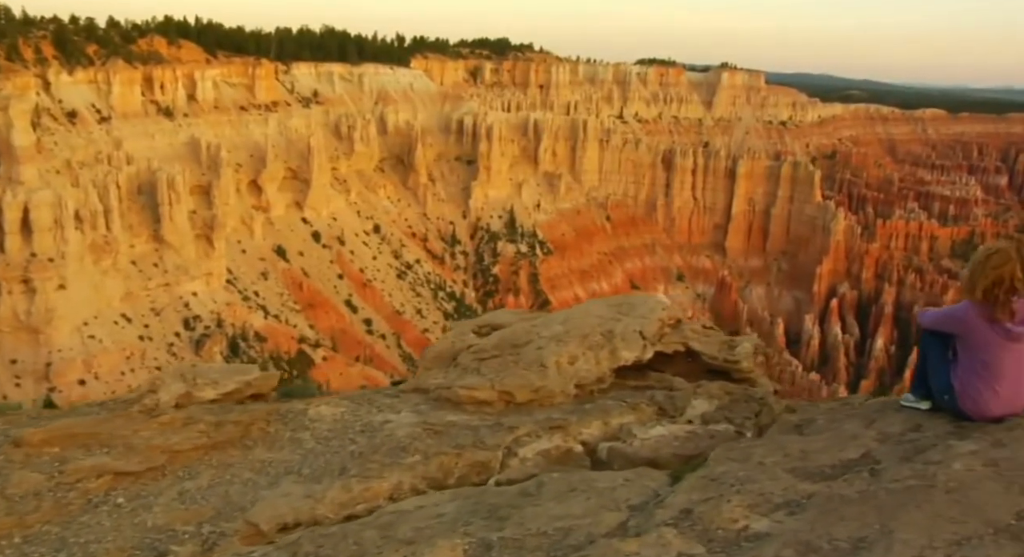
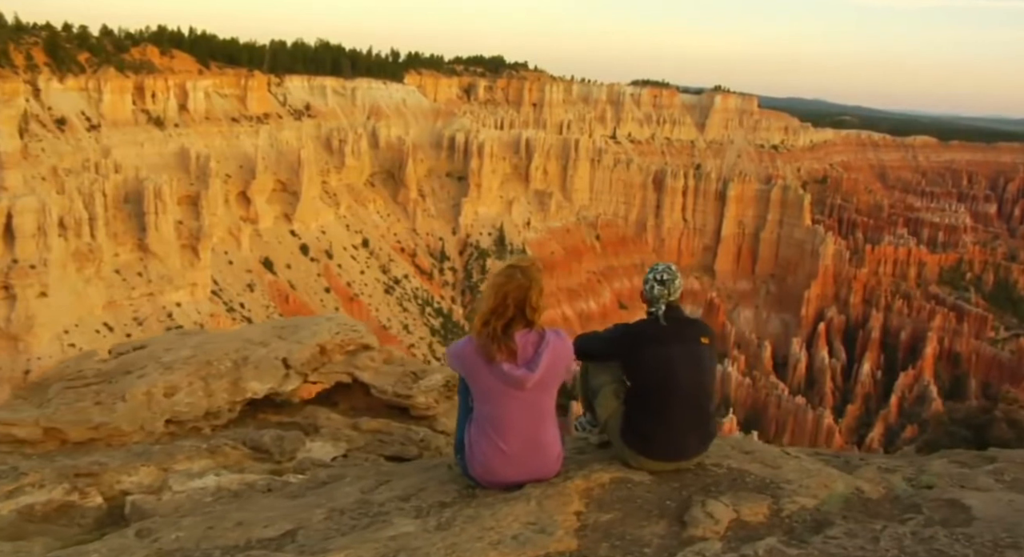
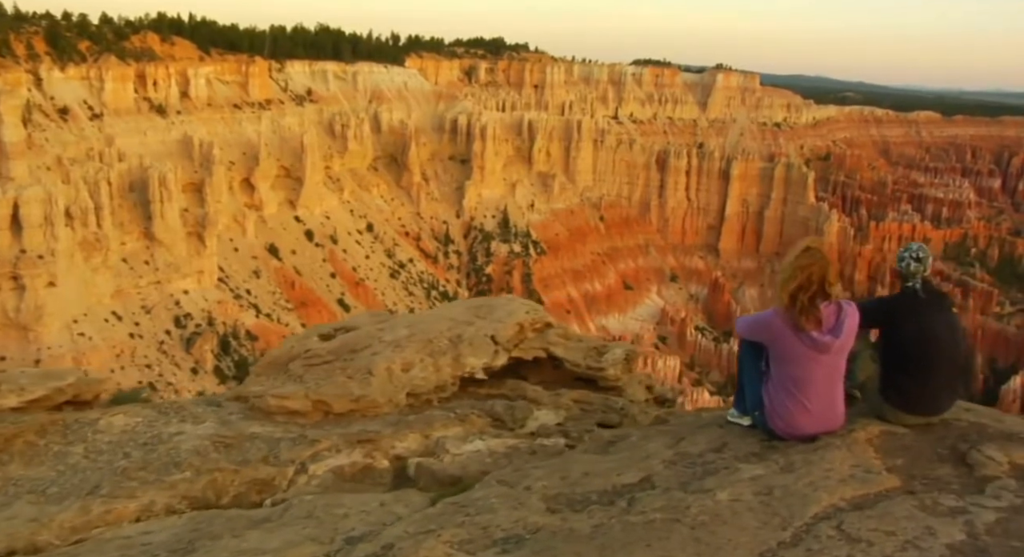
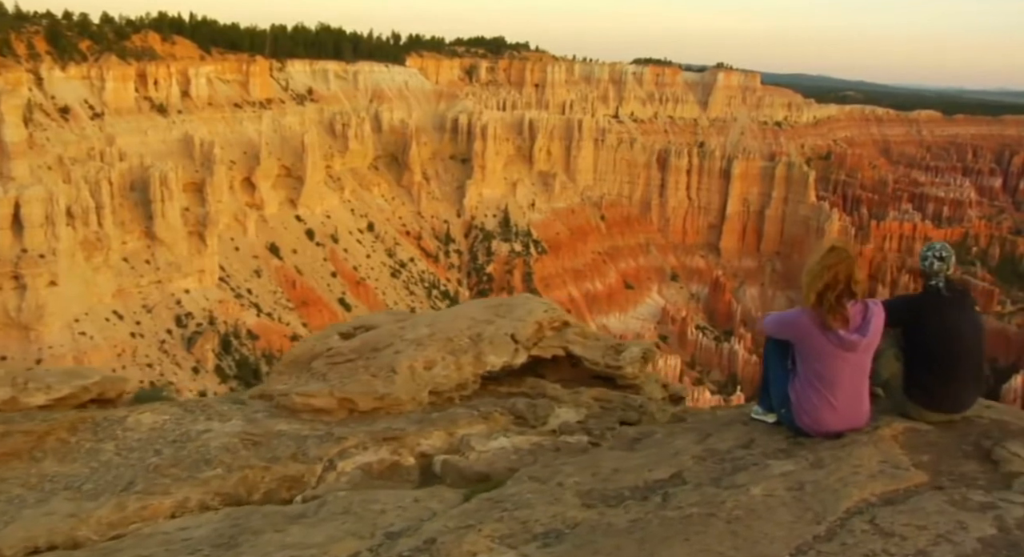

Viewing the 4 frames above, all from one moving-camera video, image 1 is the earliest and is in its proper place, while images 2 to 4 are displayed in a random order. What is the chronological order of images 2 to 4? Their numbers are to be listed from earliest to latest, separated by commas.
4, 3, 2
